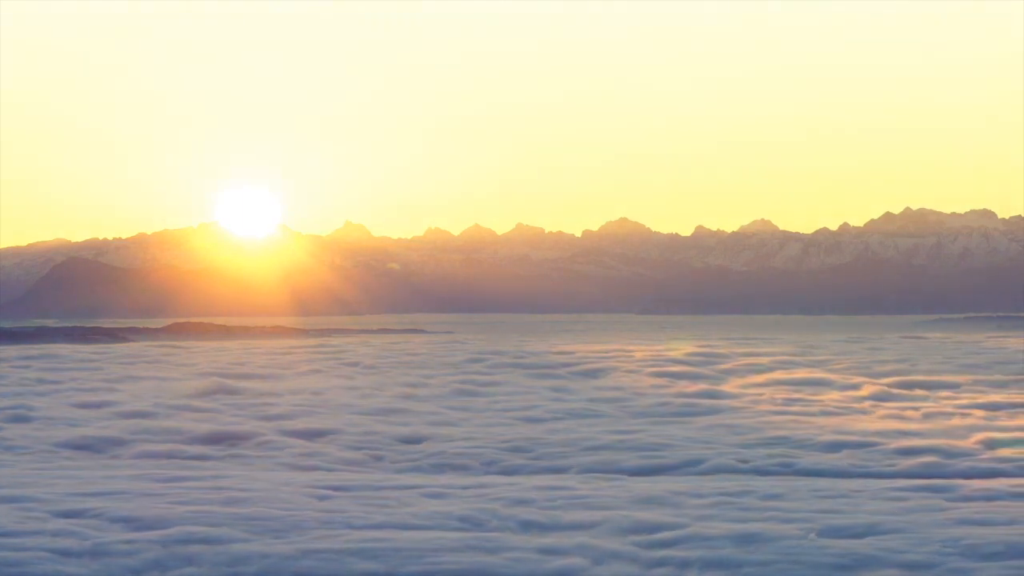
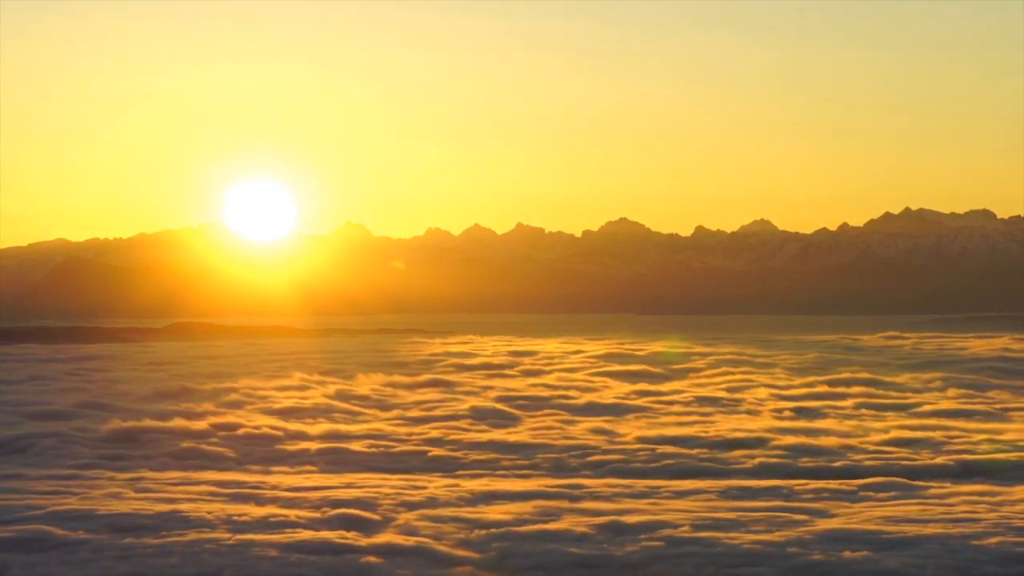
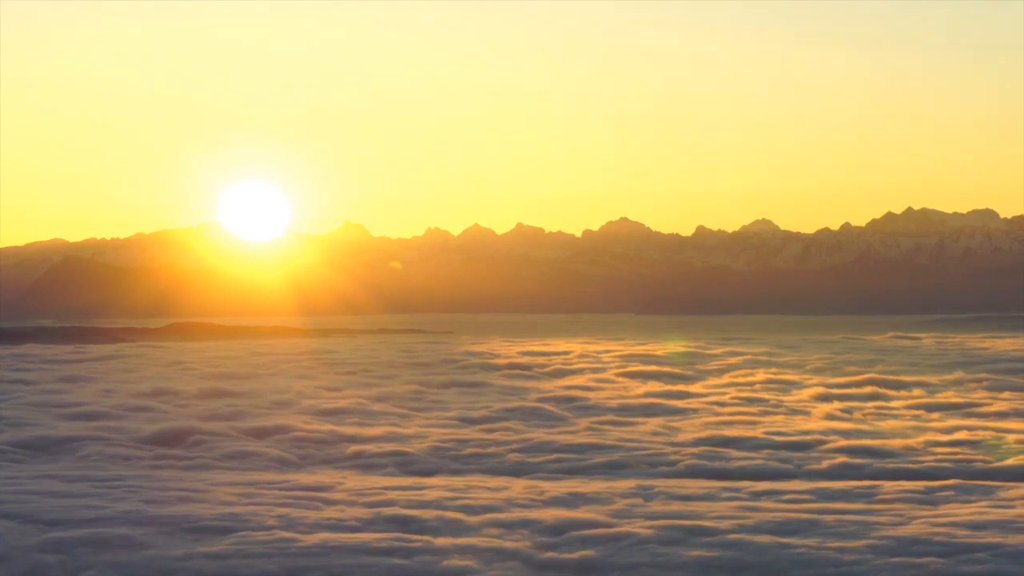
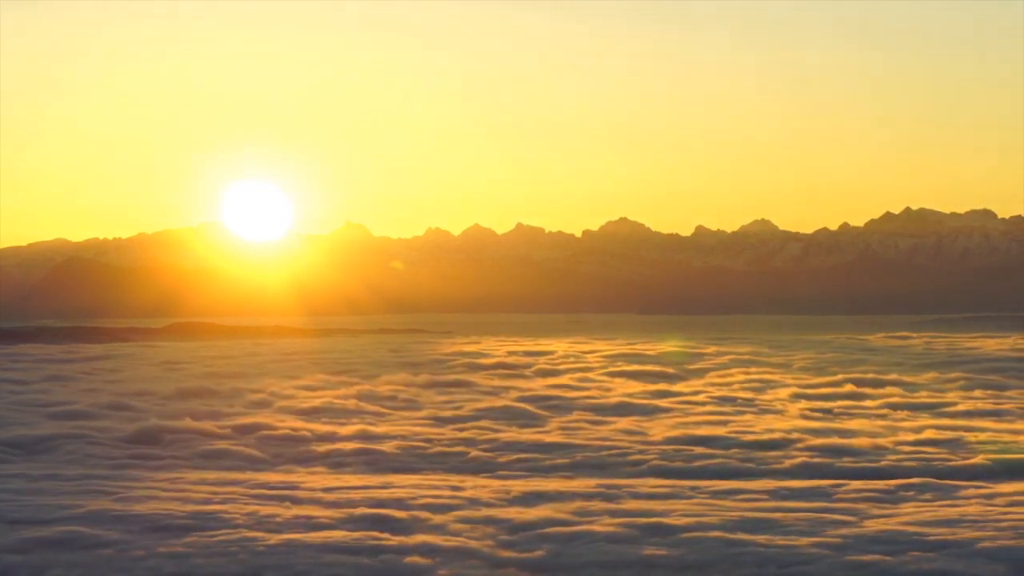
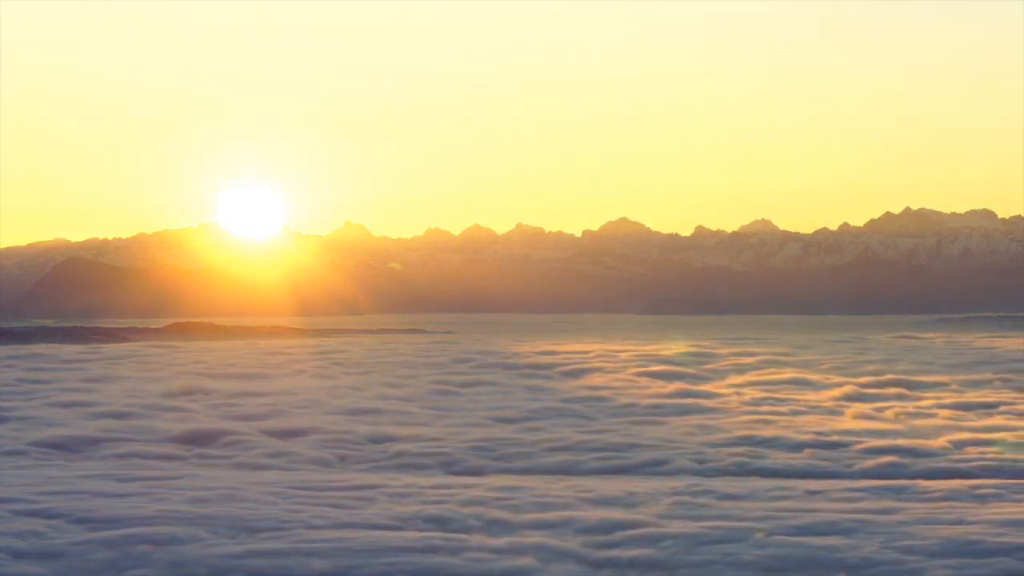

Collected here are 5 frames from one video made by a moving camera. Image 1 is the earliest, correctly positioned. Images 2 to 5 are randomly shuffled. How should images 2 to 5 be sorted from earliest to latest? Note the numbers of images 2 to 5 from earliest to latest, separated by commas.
5, 3, 4, 2
